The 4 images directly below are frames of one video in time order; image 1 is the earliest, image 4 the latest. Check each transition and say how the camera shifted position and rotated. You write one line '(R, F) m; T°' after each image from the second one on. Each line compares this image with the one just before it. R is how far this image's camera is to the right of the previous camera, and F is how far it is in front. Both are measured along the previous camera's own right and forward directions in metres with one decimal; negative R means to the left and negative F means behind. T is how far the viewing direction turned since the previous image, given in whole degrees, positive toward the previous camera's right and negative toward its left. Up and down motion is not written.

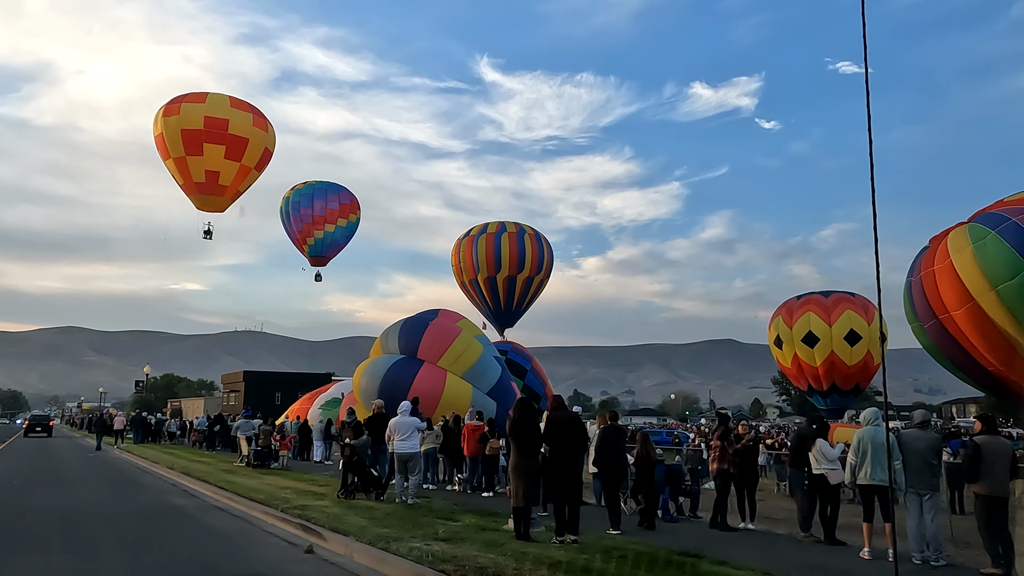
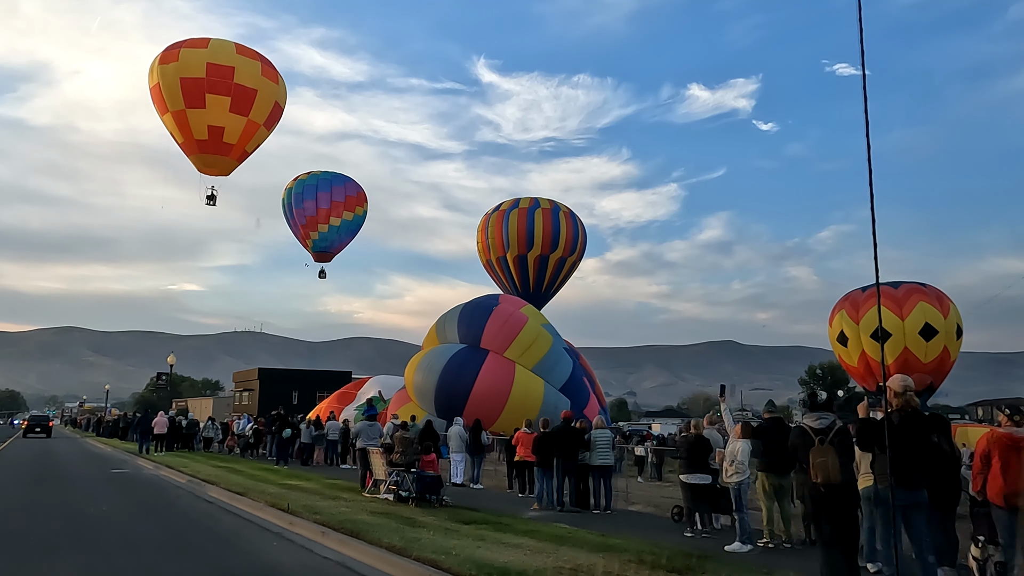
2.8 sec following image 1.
(-2.2, +3.6) m; 0°
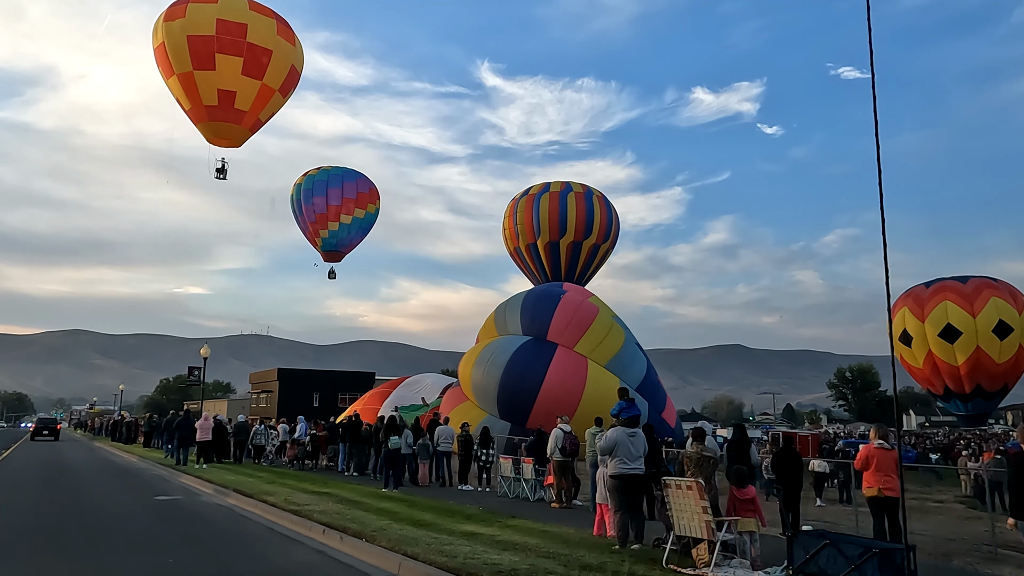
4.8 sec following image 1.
(-1.6, +2.6) m; 0°
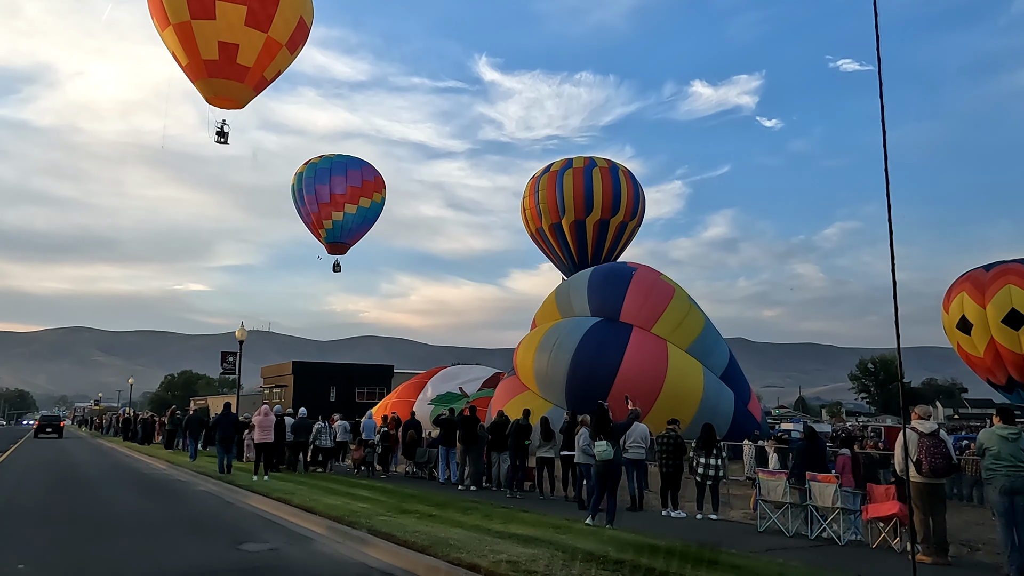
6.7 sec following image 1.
(-1.4, +2.4) m; 0°
